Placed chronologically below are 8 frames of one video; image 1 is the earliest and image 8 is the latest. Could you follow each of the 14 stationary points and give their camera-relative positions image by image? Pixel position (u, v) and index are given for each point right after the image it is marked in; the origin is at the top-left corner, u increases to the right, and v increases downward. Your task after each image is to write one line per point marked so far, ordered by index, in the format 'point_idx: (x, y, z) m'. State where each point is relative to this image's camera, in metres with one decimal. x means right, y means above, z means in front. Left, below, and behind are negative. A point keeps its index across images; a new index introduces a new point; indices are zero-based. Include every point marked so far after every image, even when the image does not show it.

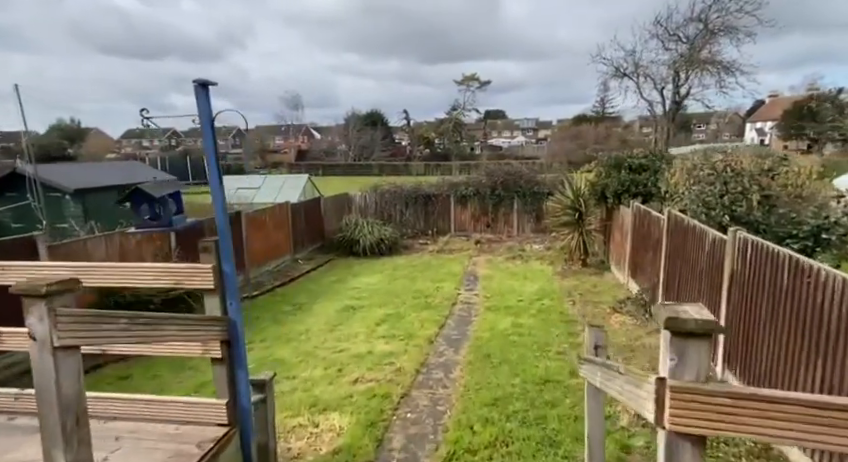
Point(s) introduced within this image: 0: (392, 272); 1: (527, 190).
0: (-0.8, -1.0, +12.1) m
1: (+3.6, +1.4, +17.0) m
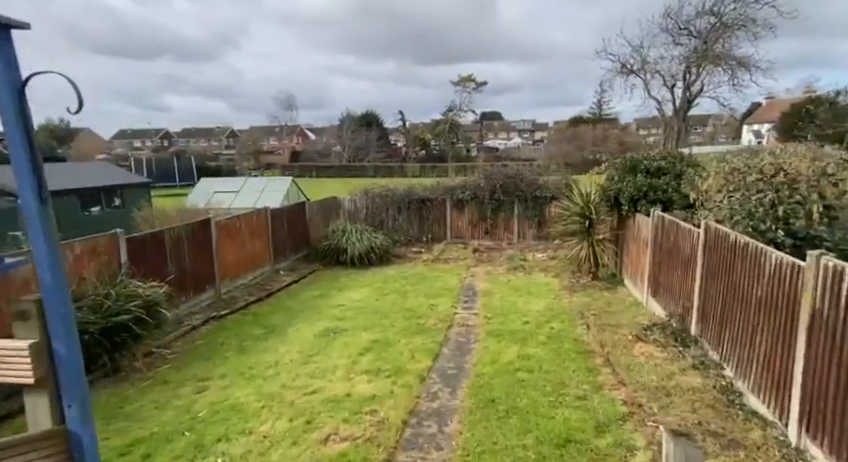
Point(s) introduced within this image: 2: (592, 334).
0: (-0.9, -1.2, +11.0) m
1: (+3.4, +1.2, +15.9) m
2: (+2.4, -1.5, +7.0) m
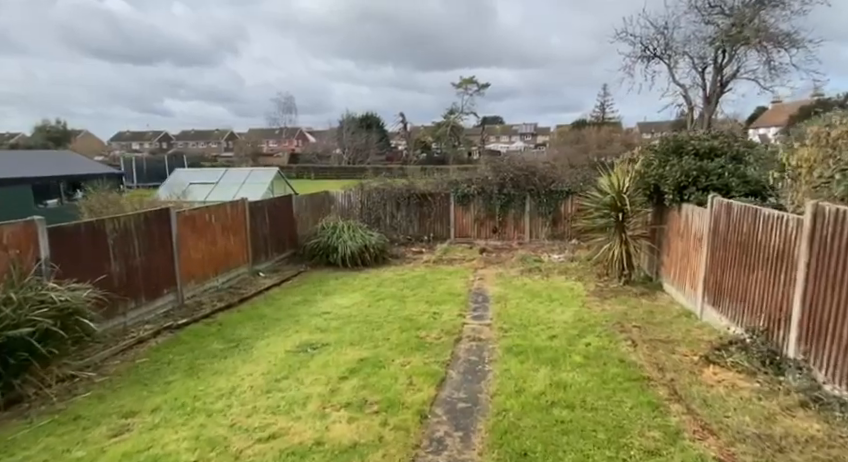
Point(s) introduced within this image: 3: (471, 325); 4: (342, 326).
0: (-0.9, -1.1, +9.4) m
1: (+3.4, +1.2, +14.3) m
2: (+2.4, -1.3, +5.4) m
3: (+0.7, -1.3, +7.0) m
4: (-1.2, -1.3, +7.1) m
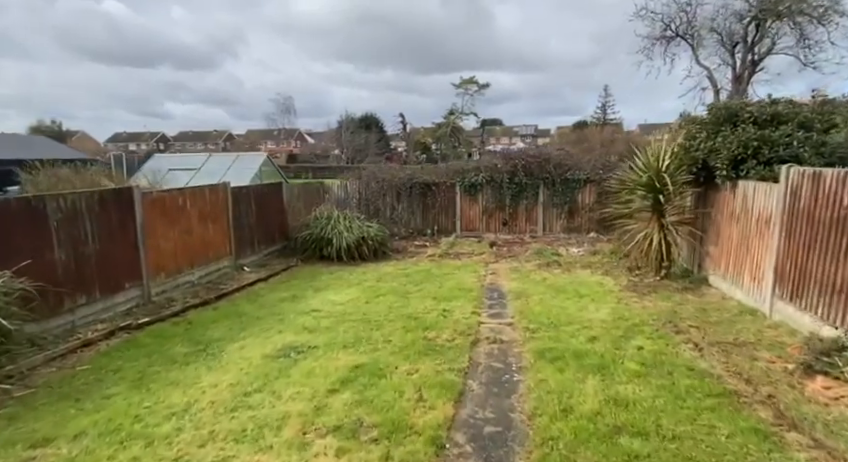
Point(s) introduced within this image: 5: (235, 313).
0: (-0.8, -0.9, +8.2) m
1: (+3.5, +1.4, +13.1) m
2: (+2.5, -1.1, +4.2) m
3: (+0.8, -1.1, +5.8) m
4: (-1.0, -1.1, +5.9) m
5: (-2.5, -1.1, +6.5) m
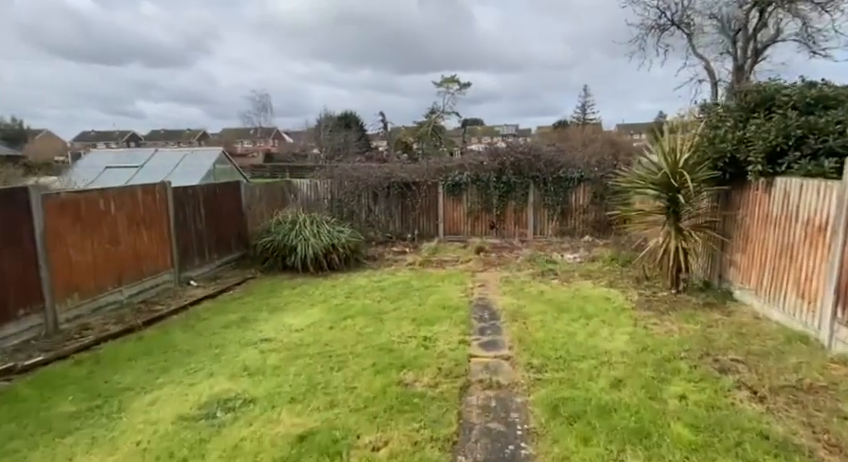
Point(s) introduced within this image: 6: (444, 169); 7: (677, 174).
0: (-1.1, -1.0, +6.9) m
1: (+3.0, +1.4, +12.0) m
2: (+2.3, -1.2, +3.1) m
3: (+0.5, -1.2, +4.6) m
4: (-1.3, -1.2, +4.6) m
5: (-2.7, -1.2, +5.2) m
6: (+0.4, +1.6, +12.4) m
7: (+3.2, +0.7, +6.4) m
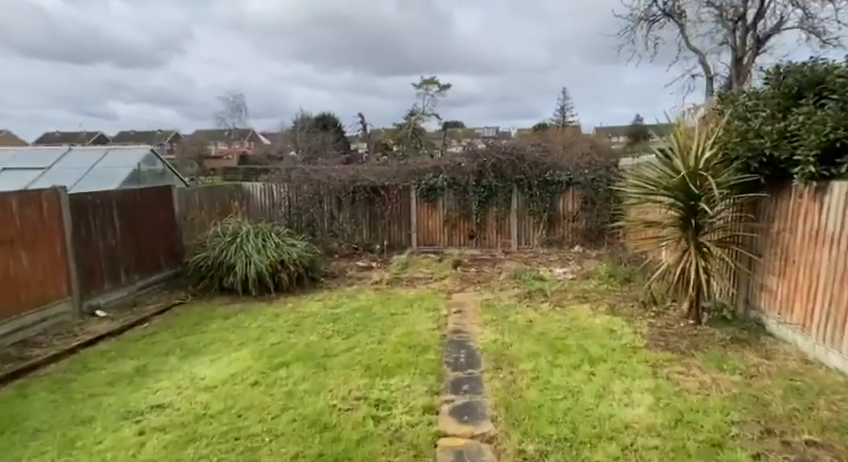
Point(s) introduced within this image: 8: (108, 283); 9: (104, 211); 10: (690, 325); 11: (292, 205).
0: (-1.6, -1.2, +5.5) m
1: (+2.3, +1.1, +10.7) m
2: (+2.0, -1.4, +1.8) m
3: (+0.2, -1.4, +3.2) m
4: (-1.6, -1.4, +3.2) m
5: (-3.1, -1.4, +3.7) m
6: (-0.2, +1.3, +11.1) m
7: (+2.8, +0.5, +5.1) m
8: (-4.3, -0.7, +6.8) m
9: (-4.3, +0.3, +6.7) m
10: (+2.8, -1.0, +5.3) m
11: (-2.8, +0.5, +10.4) m
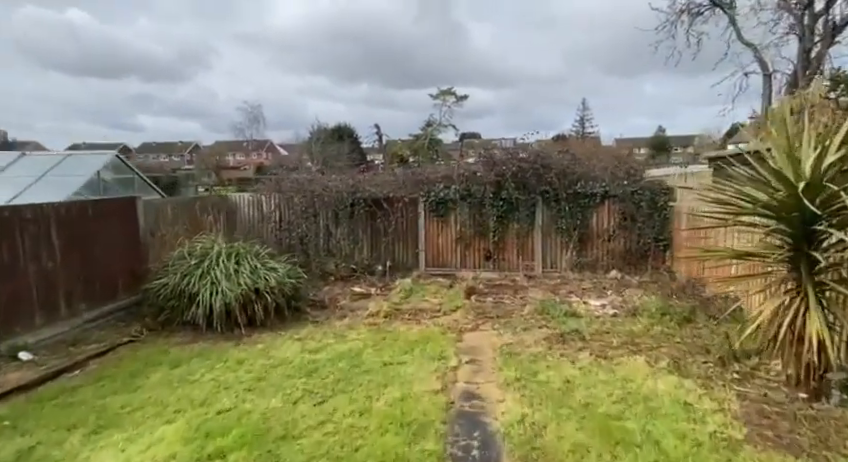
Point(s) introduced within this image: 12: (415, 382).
0: (-1.6, -1.4, +4.0) m
1: (+2.5, +0.8, +9.2) m
2: (+1.9, -1.5, +0.2) m
3: (+0.1, -1.6, +1.7) m
4: (-1.7, -1.6, +1.7) m
5: (-3.2, -1.6, +2.3) m
6: (0.0, +1.0, +9.6) m
7: (+2.8, +0.3, +3.5) m
8: (-4.3, -1.0, +5.4) m
9: (-4.3, +0.1, +5.4) m
10: (+2.8, -1.2, +3.7) m
11: (-2.6, +0.2, +9.0) m
12: (-0.1, -1.4, +4.7) m
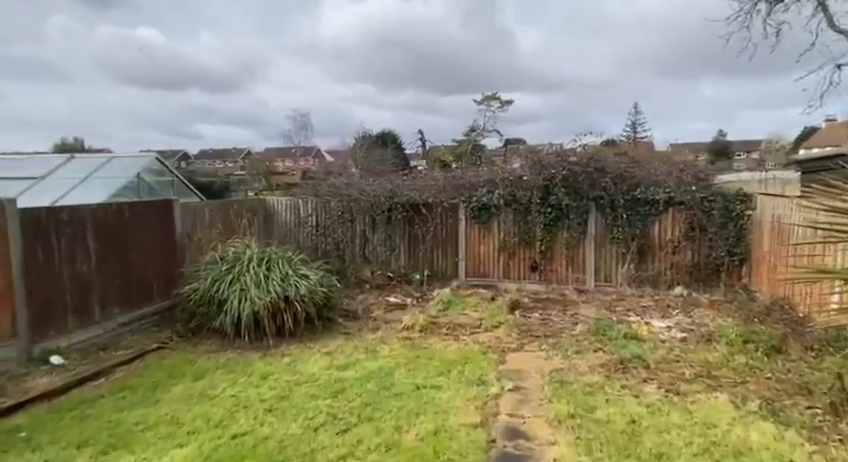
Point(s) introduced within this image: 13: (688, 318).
0: (-1.3, -1.5, +3.6) m
1: (+3.3, +0.6, +8.4) m
2: (+1.8, -1.6, -0.6) m
3: (+0.1, -1.6, +1.1) m
4: (-1.7, -1.6, +1.3) m
5: (-3.1, -1.6, +2.0) m
6: (+0.8, +0.8, +9.0) m
7: (+3.0, +0.2, +2.7) m
8: (-3.9, -1.0, +5.2) m
9: (-3.9, 0.0, +5.2) m
10: (+3.0, -1.3, +2.9) m
11: (-1.8, +0.1, +8.6) m
12: (+0.2, -1.4, +4.1) m
13: (+3.4, -1.1, +6.4) m
